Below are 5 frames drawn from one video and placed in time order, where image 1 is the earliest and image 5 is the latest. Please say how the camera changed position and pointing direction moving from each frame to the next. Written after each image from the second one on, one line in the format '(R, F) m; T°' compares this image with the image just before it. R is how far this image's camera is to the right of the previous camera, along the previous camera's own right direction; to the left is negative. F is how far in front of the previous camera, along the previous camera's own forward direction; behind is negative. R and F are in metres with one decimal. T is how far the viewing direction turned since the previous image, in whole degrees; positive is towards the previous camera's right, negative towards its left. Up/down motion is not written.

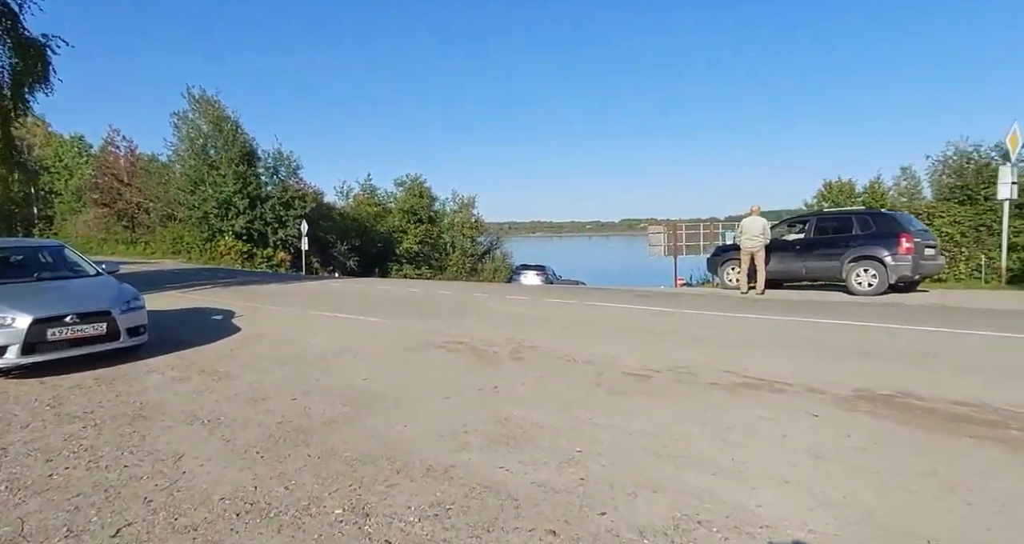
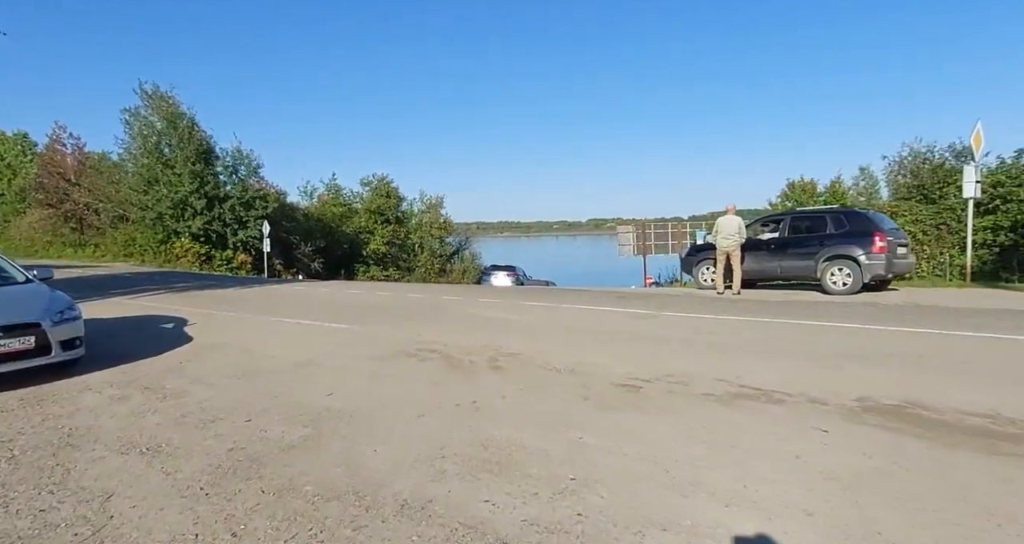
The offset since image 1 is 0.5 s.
(-0.1, +0.5) m; +3°
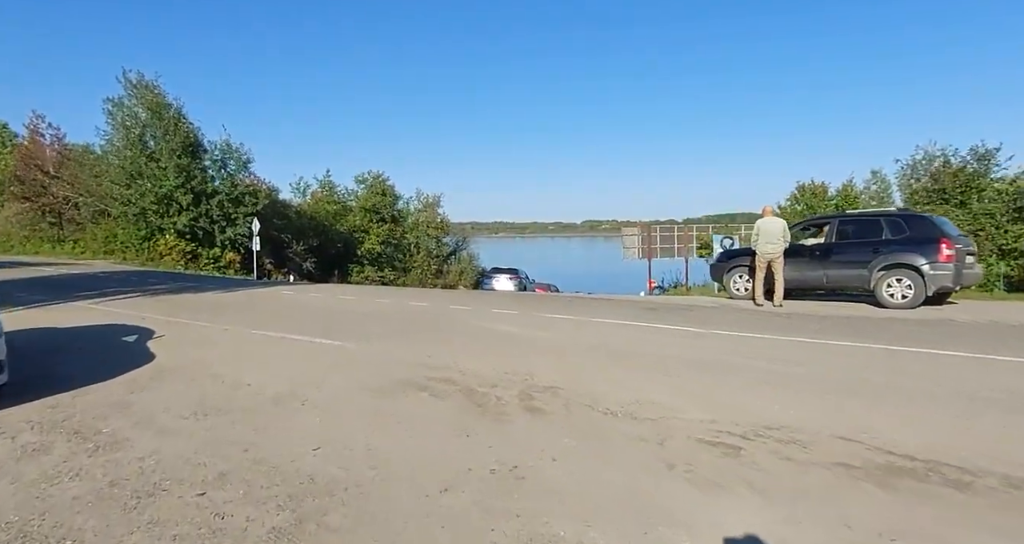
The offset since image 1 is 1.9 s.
(-0.4, +1.5) m; +1°
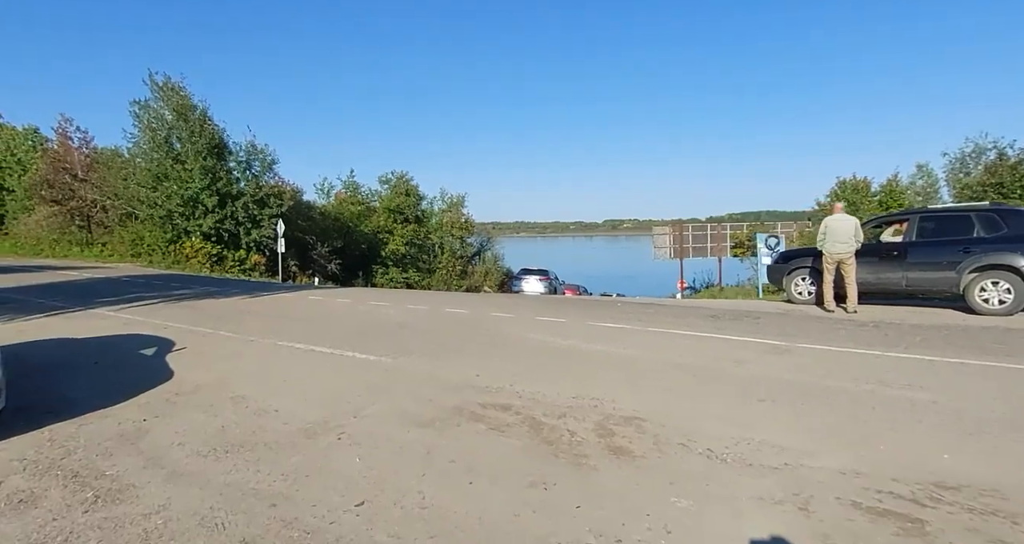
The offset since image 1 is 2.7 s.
(-0.4, +0.9) m; -2°
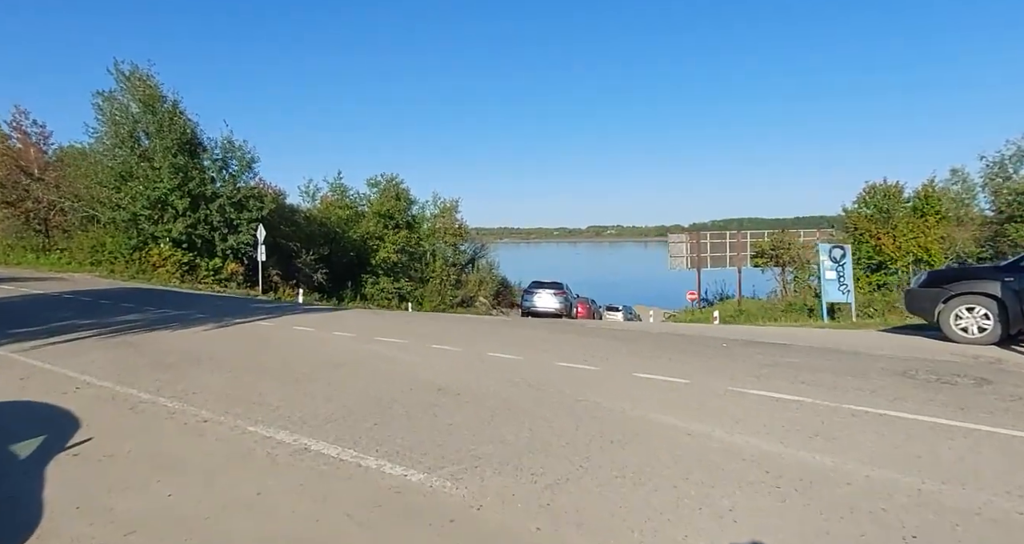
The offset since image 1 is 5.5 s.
(-1.2, +3.3) m; +2°
